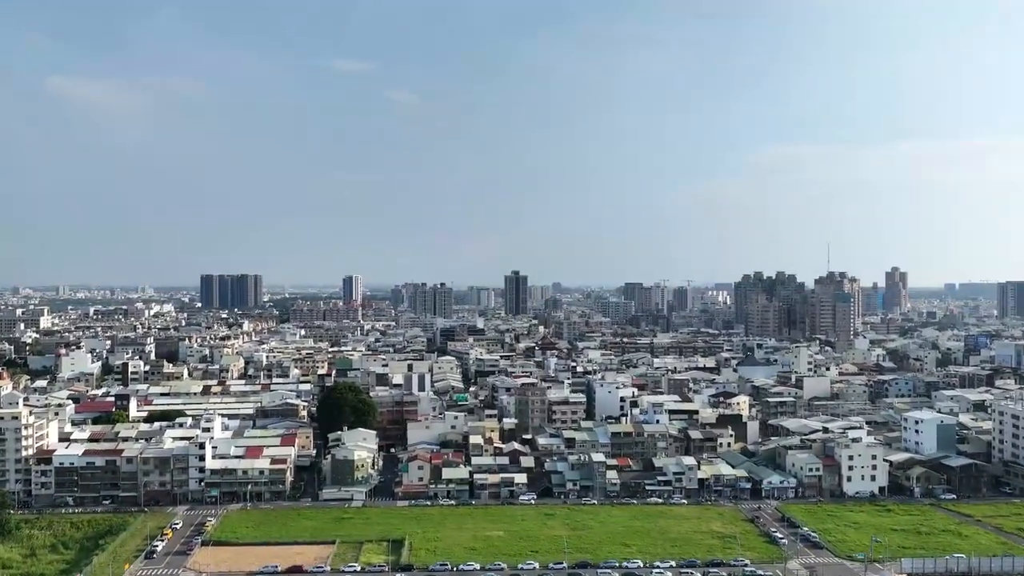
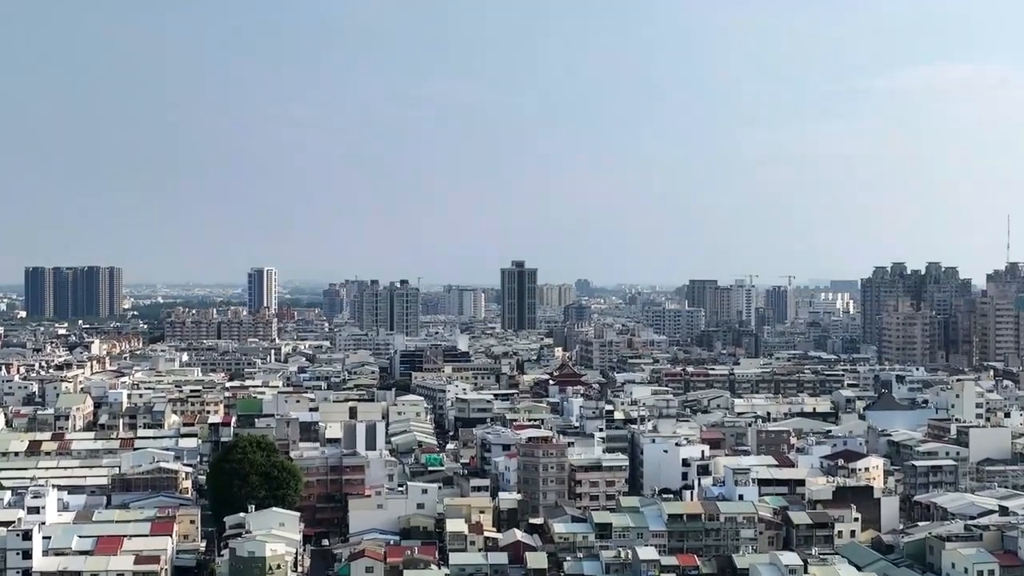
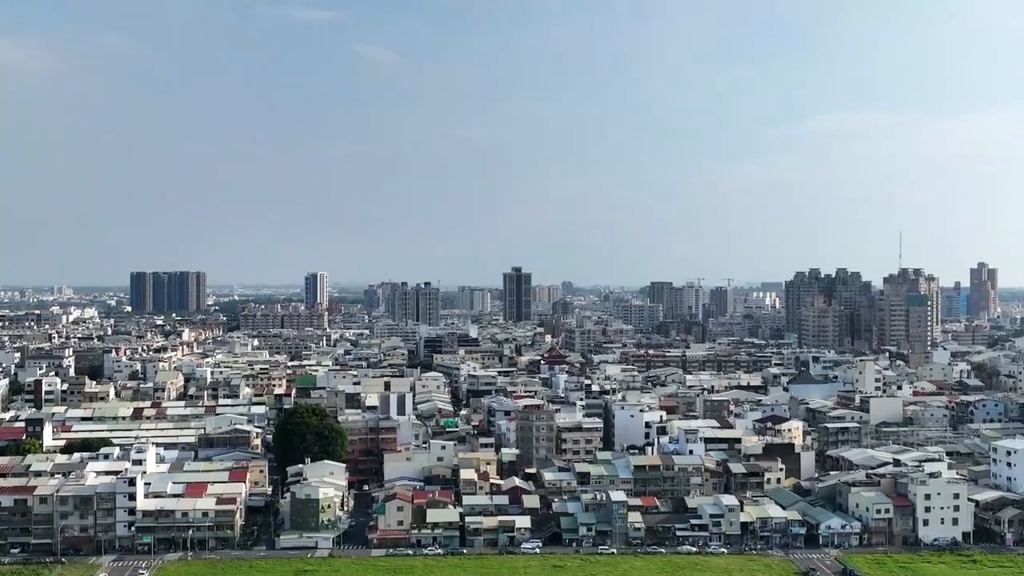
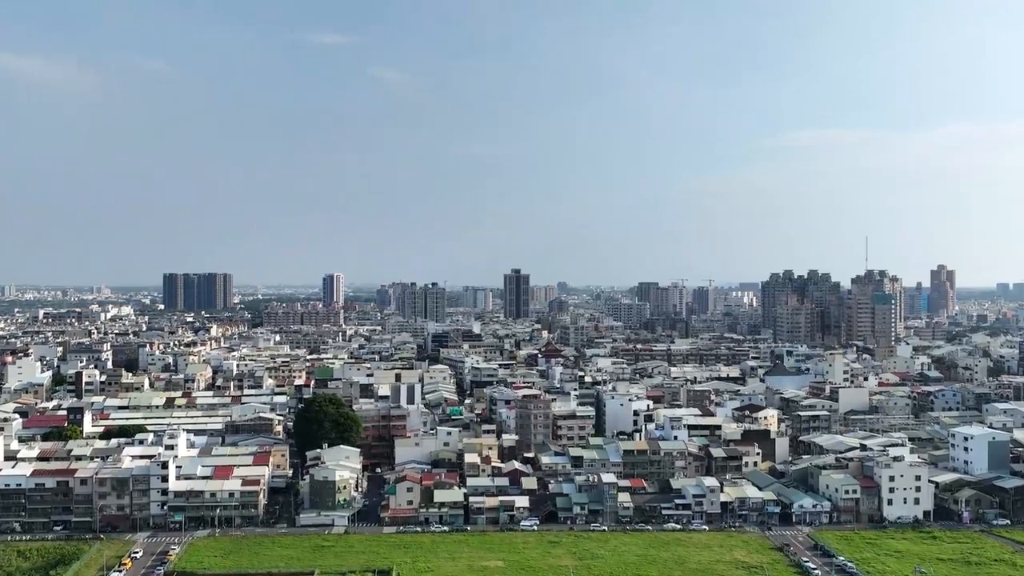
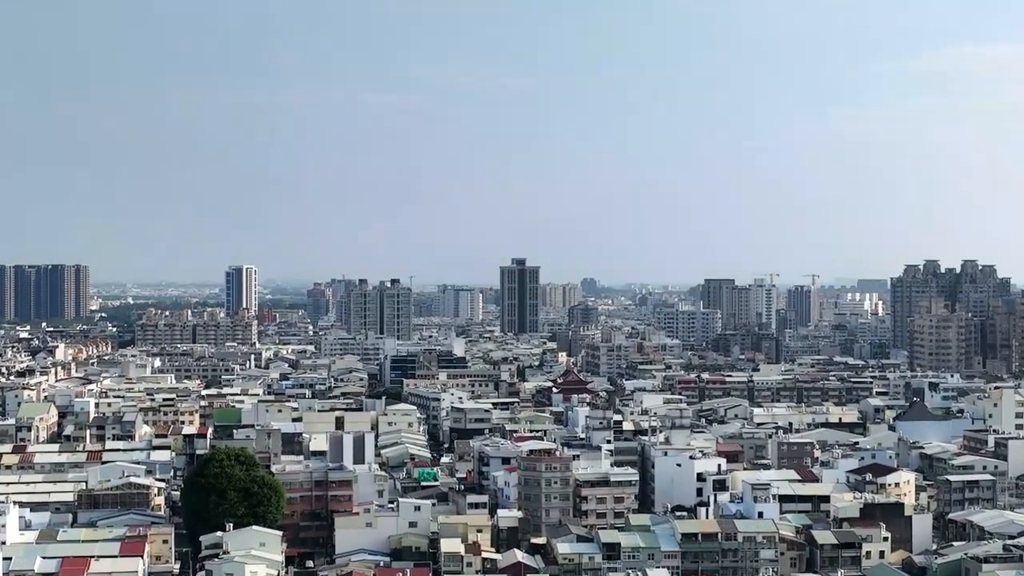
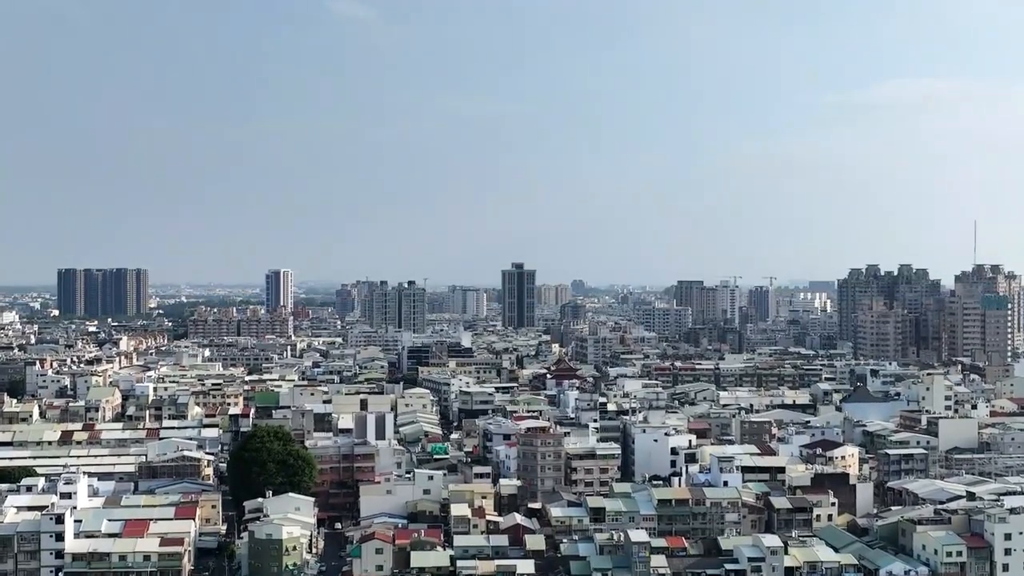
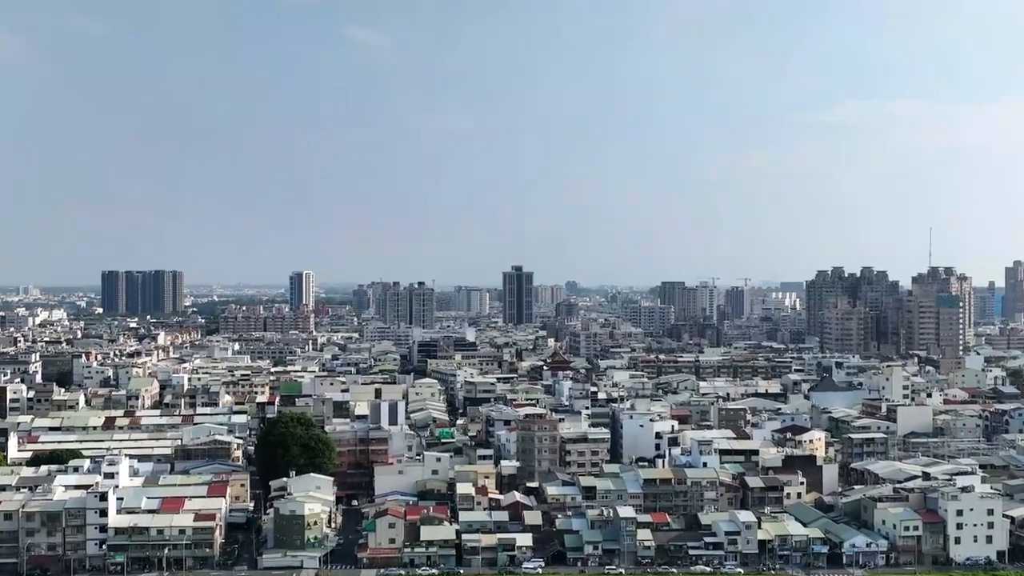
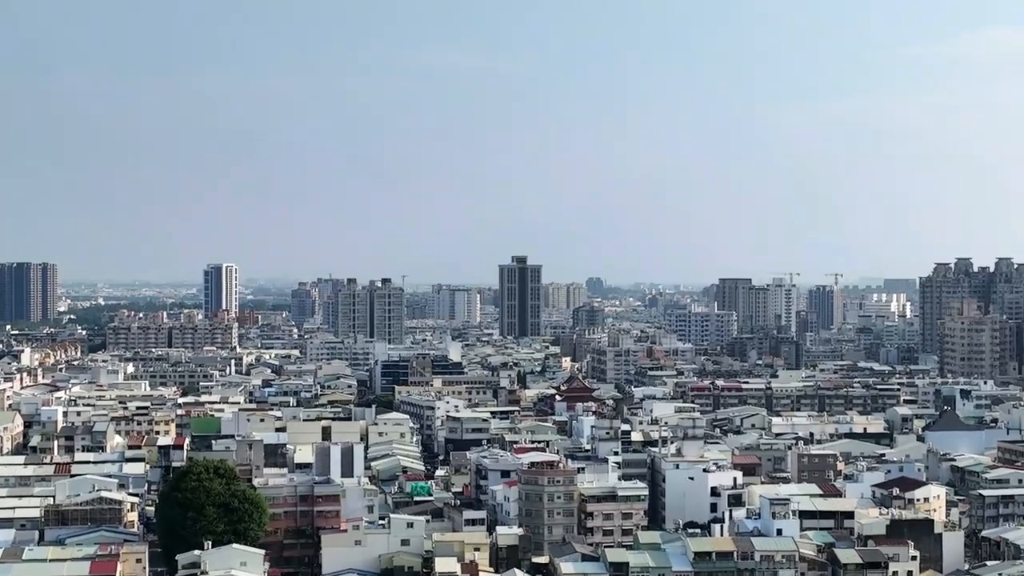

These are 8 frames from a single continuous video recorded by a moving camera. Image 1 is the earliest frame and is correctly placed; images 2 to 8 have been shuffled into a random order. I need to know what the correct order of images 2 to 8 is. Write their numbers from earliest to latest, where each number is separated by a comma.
4, 3, 7, 6, 2, 5, 8
